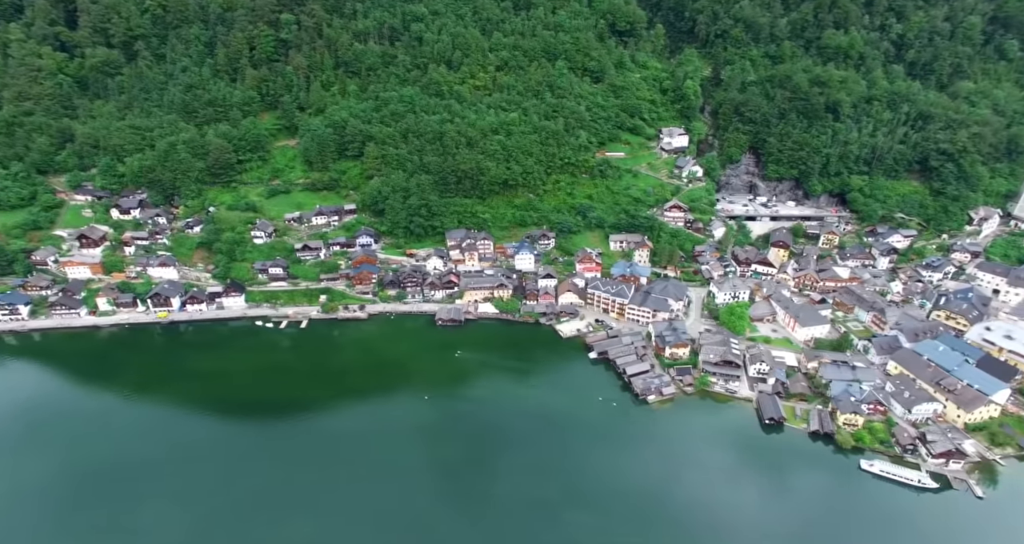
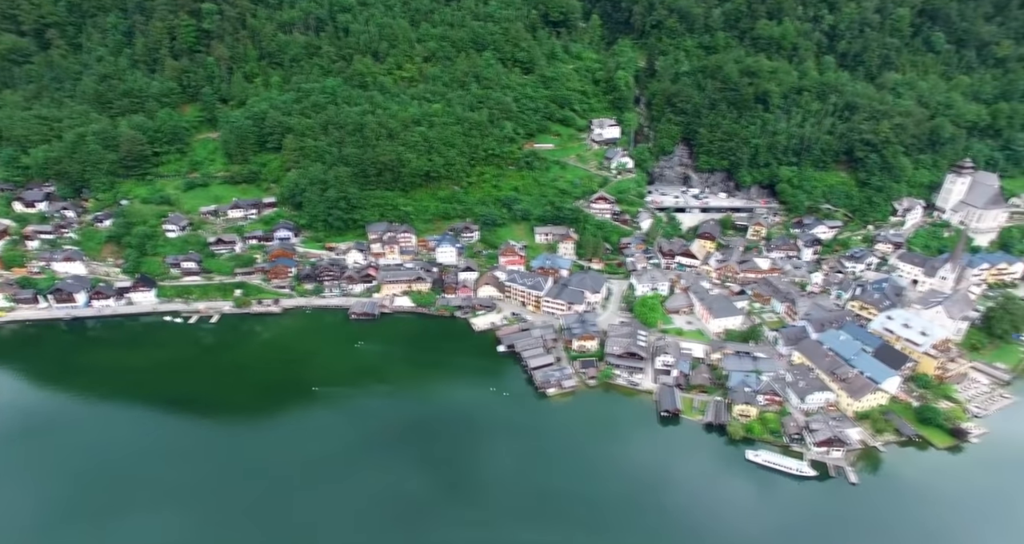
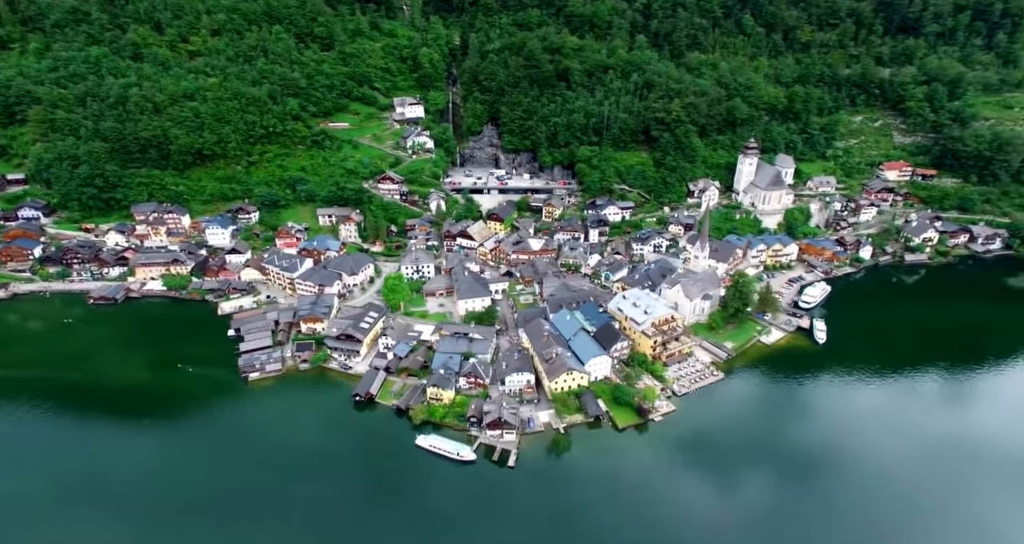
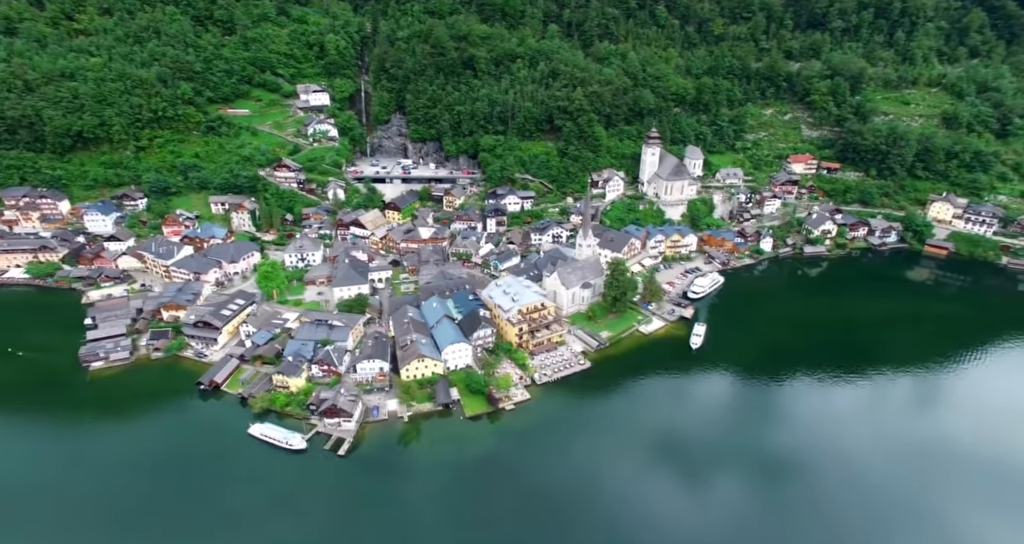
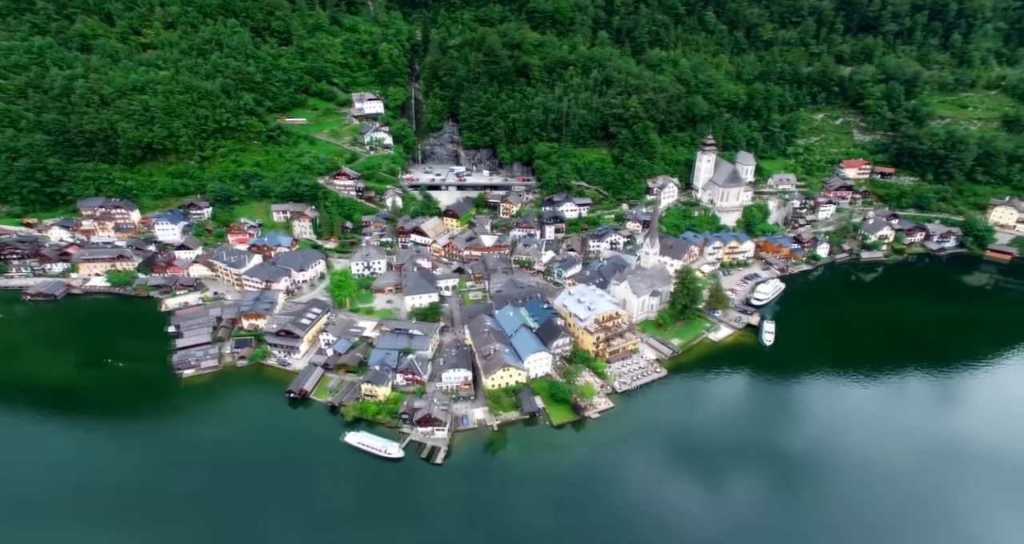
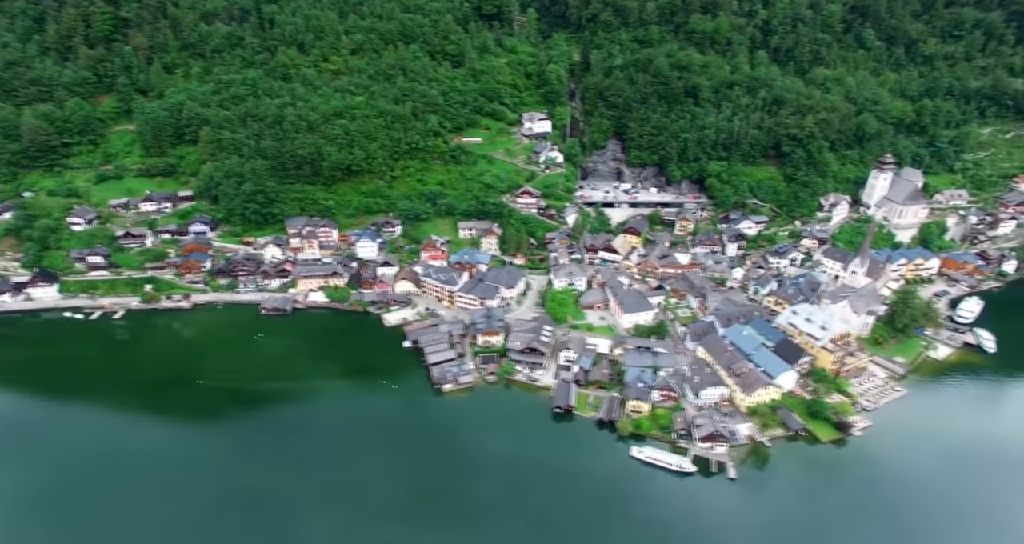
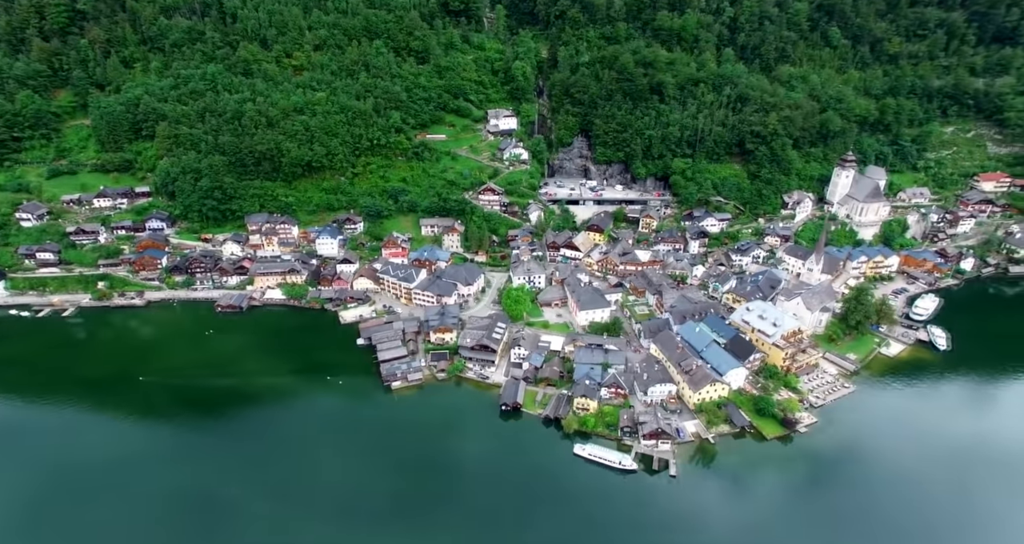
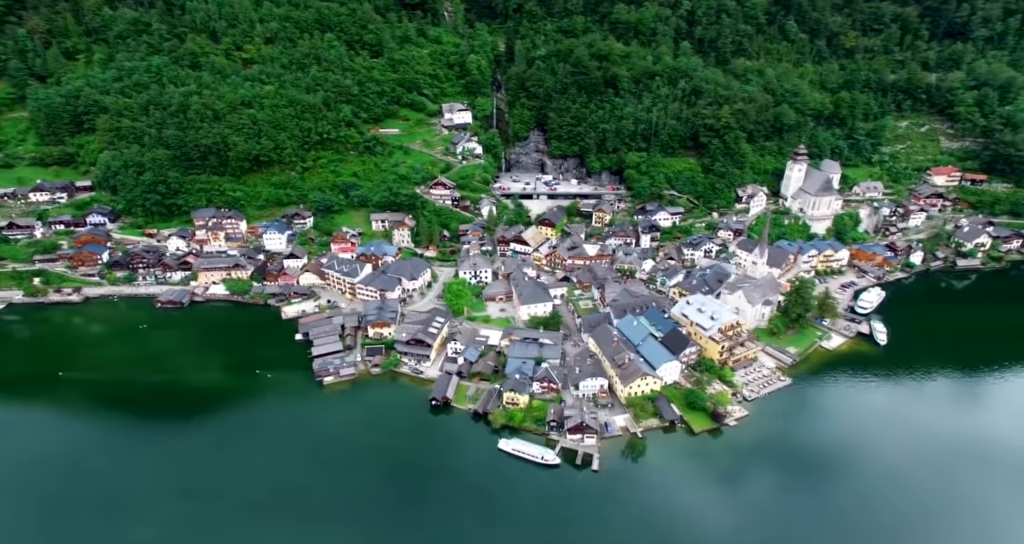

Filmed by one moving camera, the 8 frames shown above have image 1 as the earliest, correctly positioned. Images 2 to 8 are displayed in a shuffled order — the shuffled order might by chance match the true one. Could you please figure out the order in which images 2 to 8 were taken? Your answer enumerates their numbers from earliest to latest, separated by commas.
2, 6, 7, 8, 3, 5, 4
